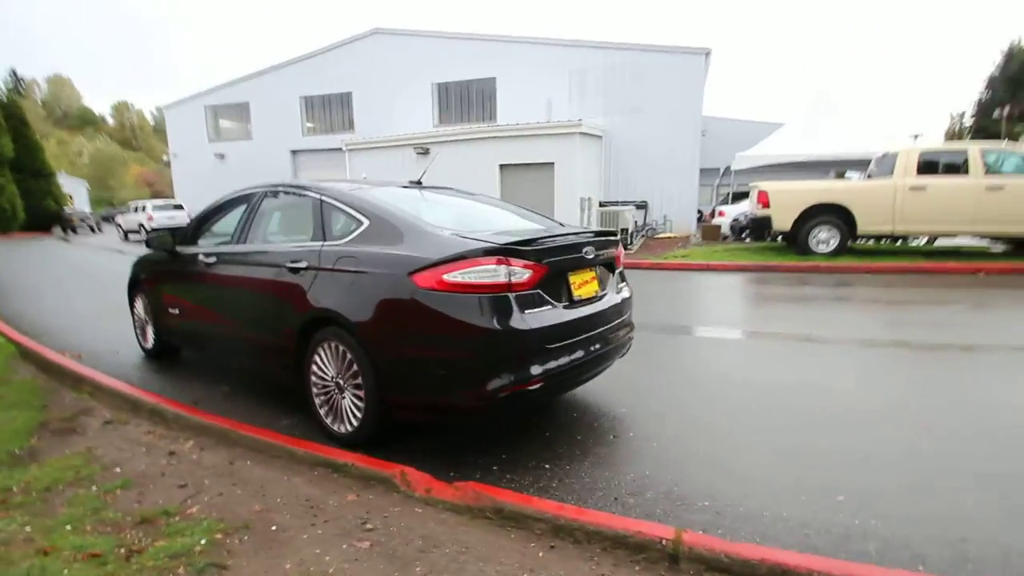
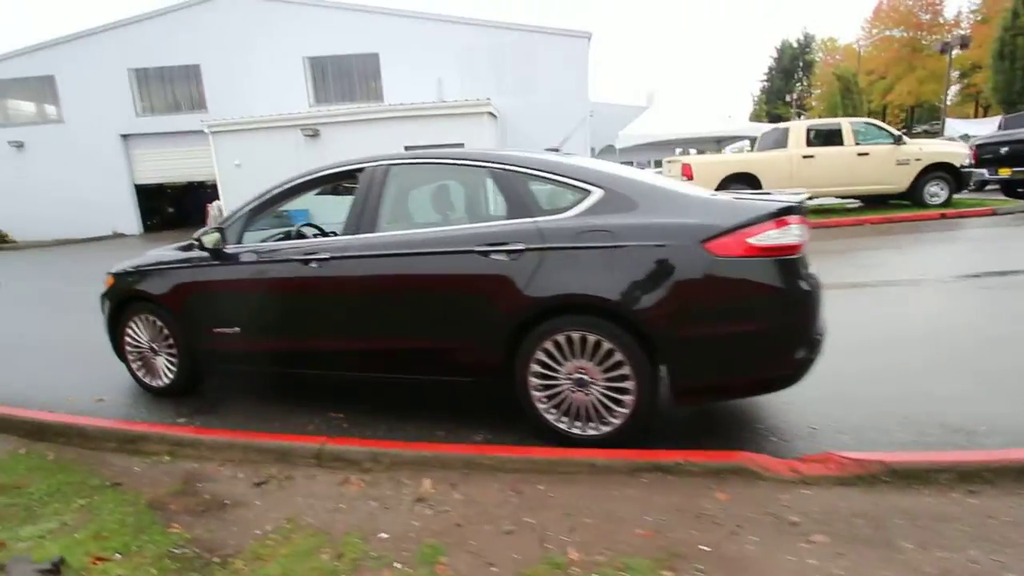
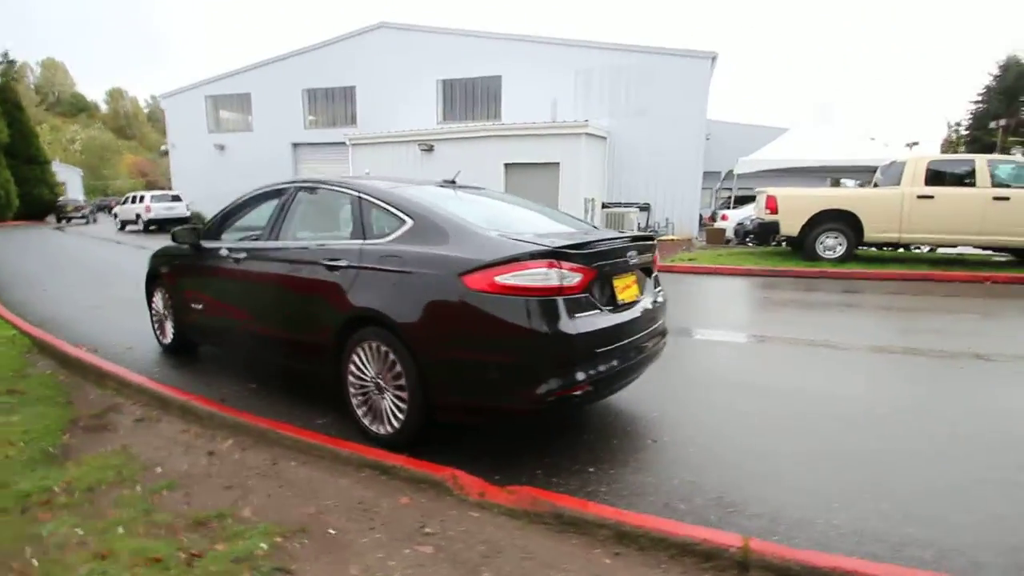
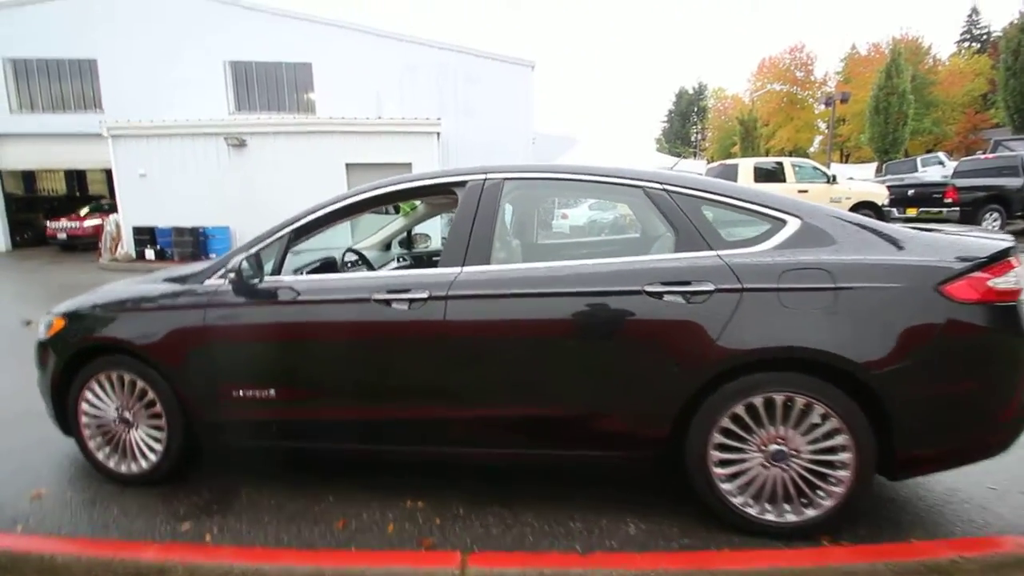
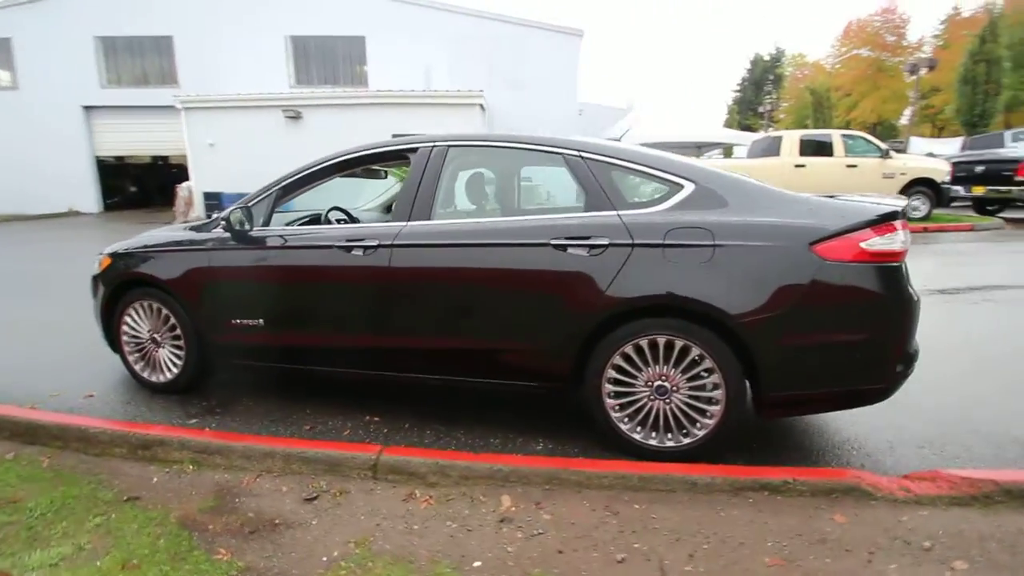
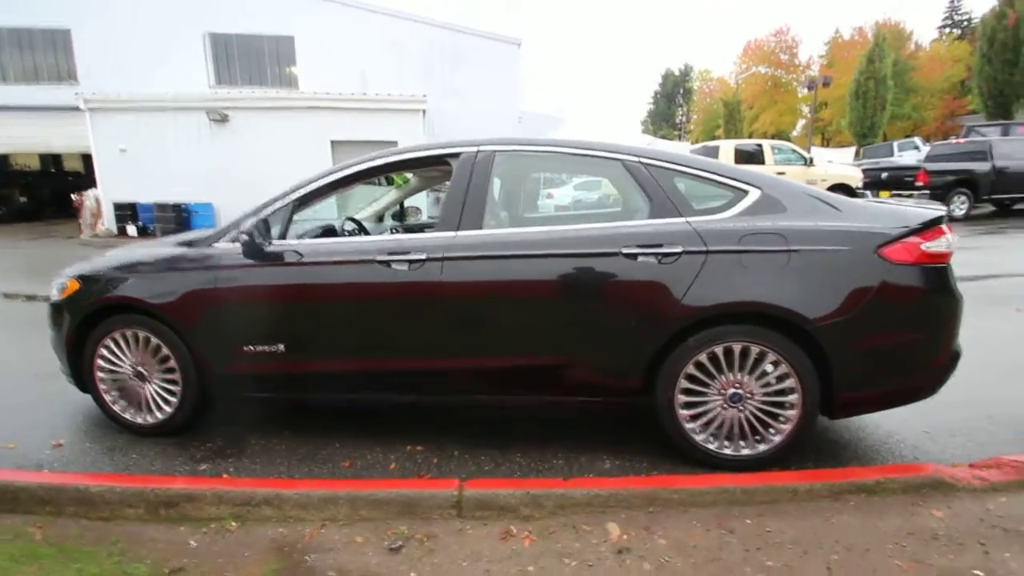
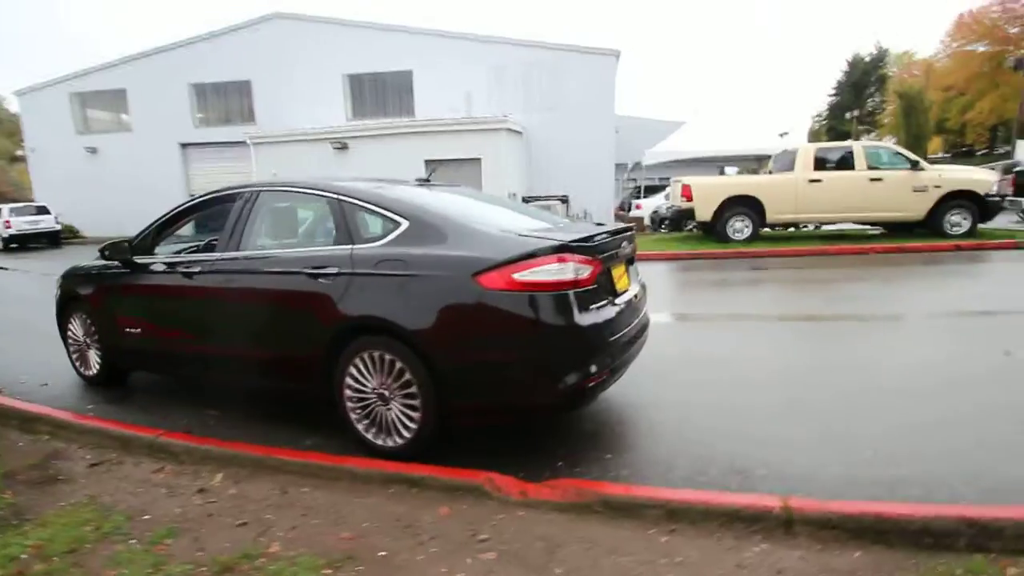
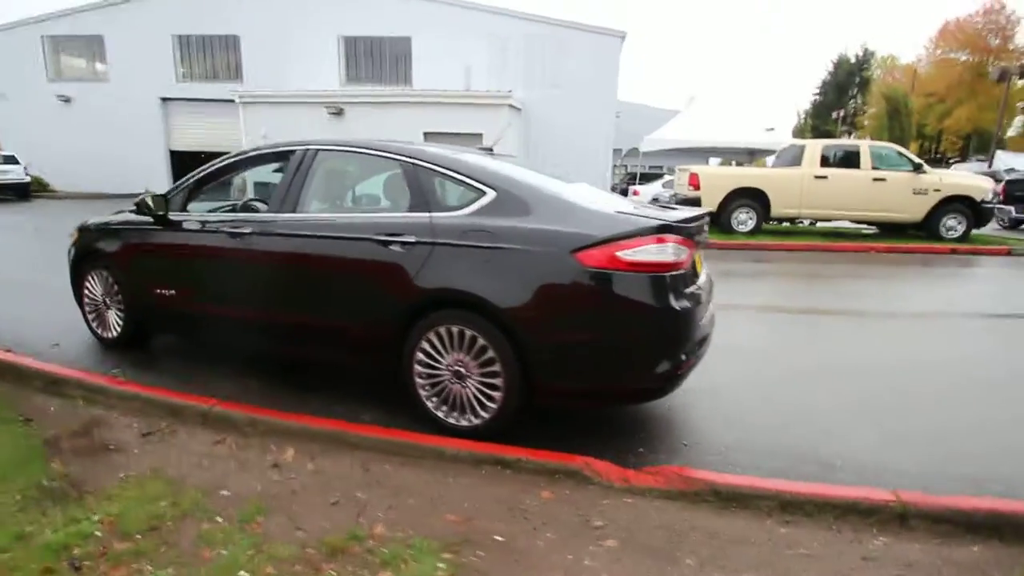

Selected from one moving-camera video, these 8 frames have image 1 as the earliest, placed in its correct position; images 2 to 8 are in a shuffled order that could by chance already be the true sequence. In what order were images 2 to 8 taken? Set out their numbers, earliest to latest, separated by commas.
3, 7, 8, 2, 5, 6, 4
